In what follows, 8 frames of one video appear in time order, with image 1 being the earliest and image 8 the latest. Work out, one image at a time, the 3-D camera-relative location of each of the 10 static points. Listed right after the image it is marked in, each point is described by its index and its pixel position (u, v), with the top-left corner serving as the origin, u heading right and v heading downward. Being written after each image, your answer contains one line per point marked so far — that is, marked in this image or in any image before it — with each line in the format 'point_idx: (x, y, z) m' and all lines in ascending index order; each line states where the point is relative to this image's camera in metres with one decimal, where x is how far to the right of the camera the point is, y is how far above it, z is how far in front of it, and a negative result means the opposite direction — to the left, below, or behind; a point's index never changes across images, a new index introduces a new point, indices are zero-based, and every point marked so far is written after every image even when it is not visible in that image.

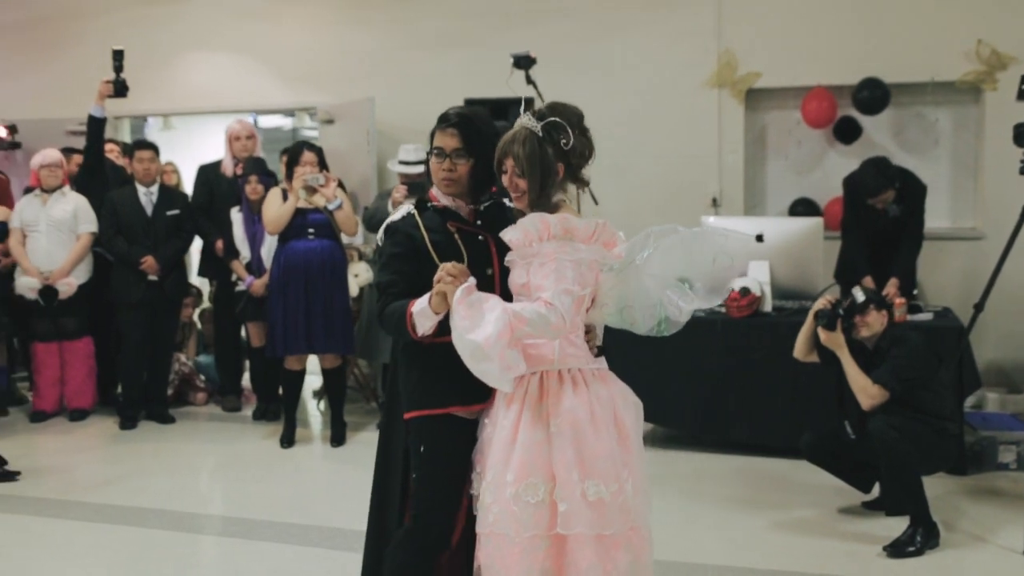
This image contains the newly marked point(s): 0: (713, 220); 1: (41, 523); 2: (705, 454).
0: (+0.9, +0.3, +4.7) m
1: (-1.7, -0.8, +3.9) m
2: (+0.8, -0.7, +4.6) m
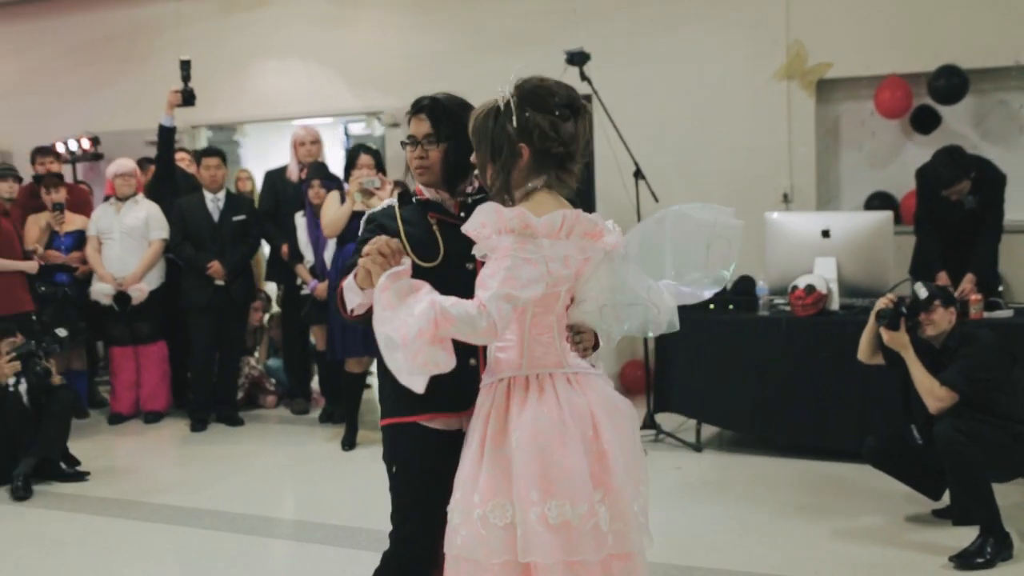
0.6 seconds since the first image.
0: (+1.1, +0.3, +4.5) m
1: (-1.5, -0.9, +4.0) m
2: (+1.1, -0.7, +4.5) m
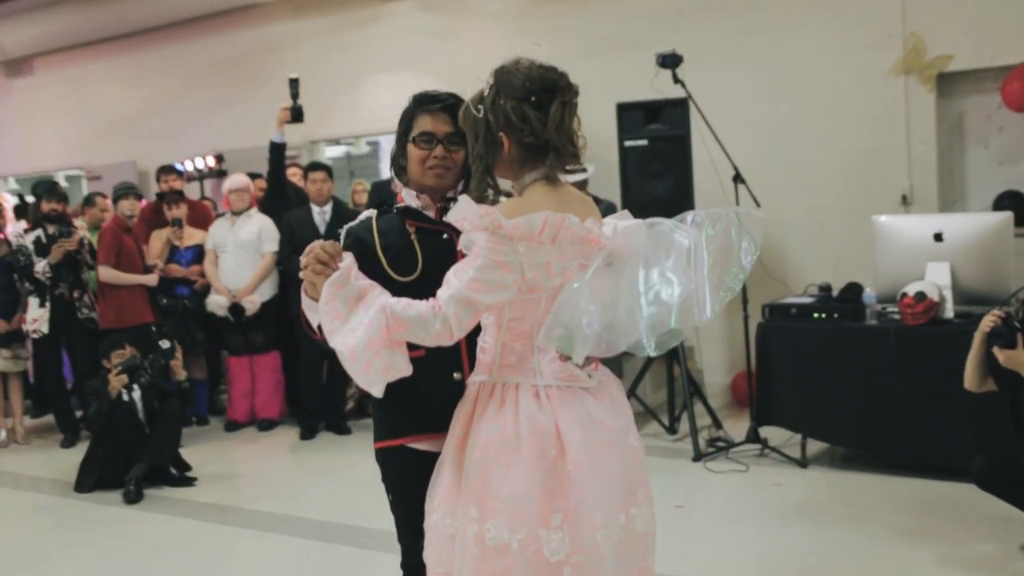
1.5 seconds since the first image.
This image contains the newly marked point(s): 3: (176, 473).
0: (+1.5, +0.3, +4.2) m
1: (-1.2, -0.9, +4.1) m
2: (+1.5, -0.8, +4.2) m
3: (-1.5, -0.8, +4.6) m
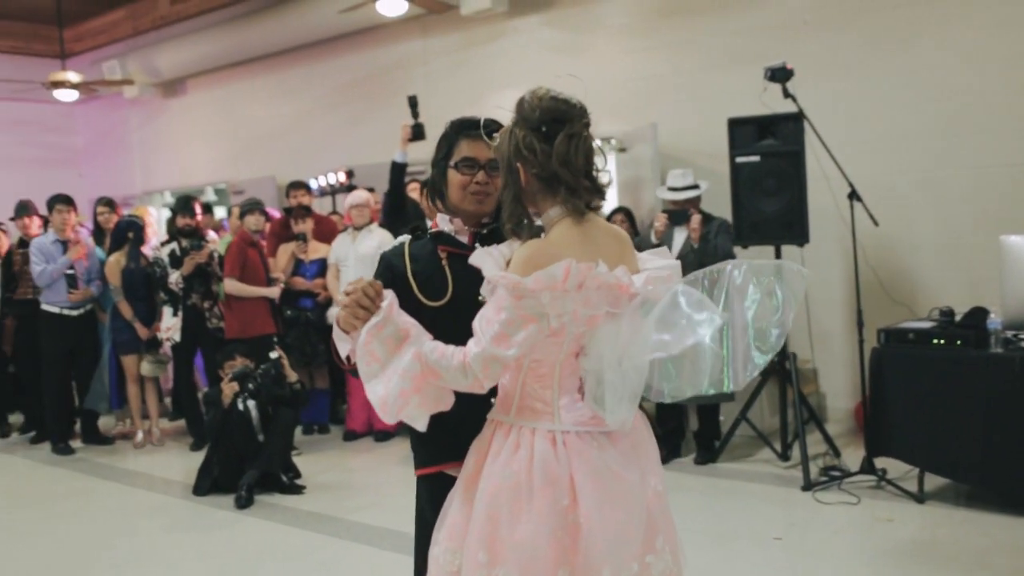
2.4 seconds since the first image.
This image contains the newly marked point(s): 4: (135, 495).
0: (+1.9, +0.2, +3.9) m
1: (-0.8, -1.0, +4.2) m
2: (+1.8, -0.8, +3.9) m
3: (-1.0, -0.9, +4.7) m
4: (-1.7, -0.9, +4.9) m
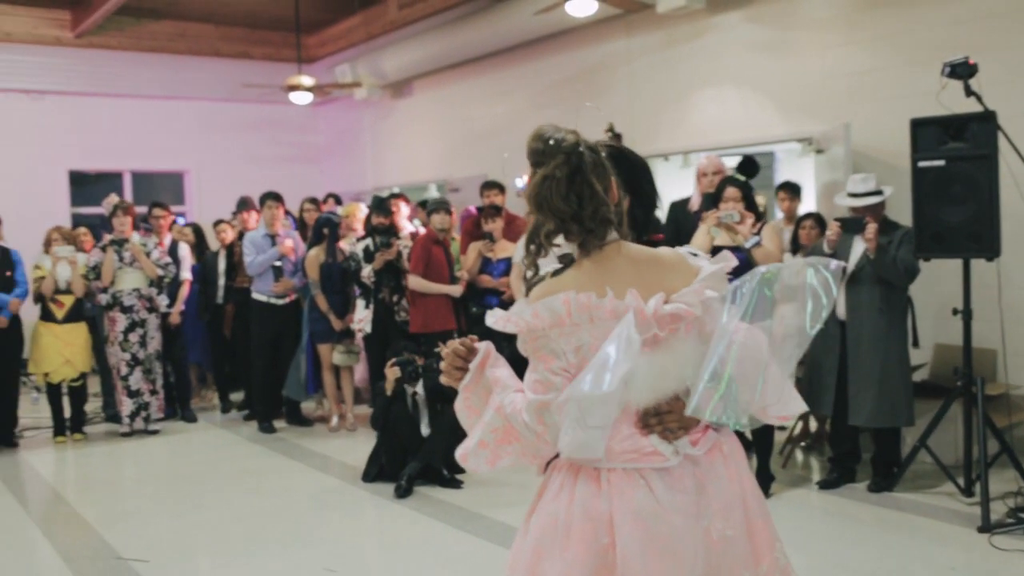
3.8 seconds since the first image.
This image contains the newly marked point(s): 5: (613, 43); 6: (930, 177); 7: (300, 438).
0: (+2.3, +0.1, +3.4) m
1: (-0.3, -1.0, +4.3) m
2: (+2.2, -0.9, +3.3) m
3: (-0.3, -0.9, +4.9) m
4: (-1.0, -0.9, +5.2) m
5: (+0.6, +1.6, +6.8) m
6: (+1.6, +0.4, +4.1) m
7: (-1.2, -0.8, +6.0) m
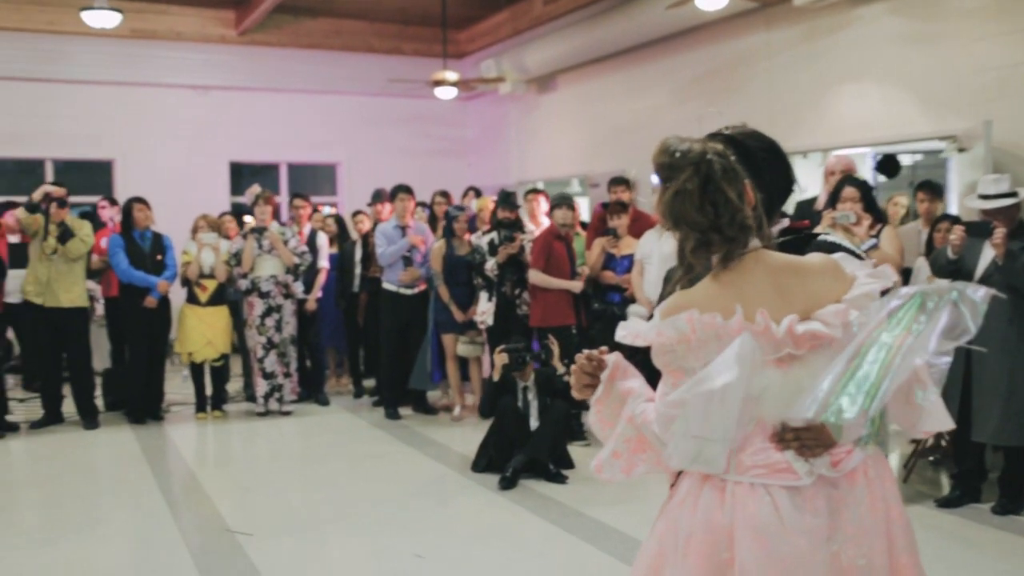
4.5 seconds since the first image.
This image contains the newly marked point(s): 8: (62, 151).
0: (+2.6, 0.0, +3.0) m
1: (+0.1, -1.0, +4.3) m
2: (+2.4, -1.0, +3.0) m
3: (+0.2, -0.8, +4.9) m
4: (-0.4, -0.9, +5.3) m
5: (+1.5, +1.6, +6.6) m
6: (+2.0, +0.4, +3.8) m
7: (-0.5, -0.8, +6.1) m
8: (-3.7, +1.1, +8.6) m
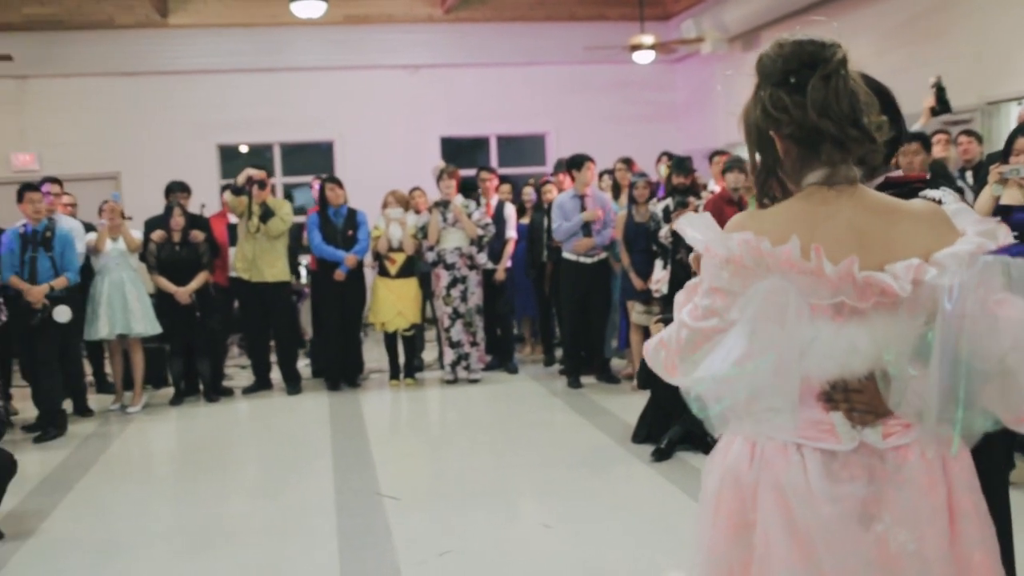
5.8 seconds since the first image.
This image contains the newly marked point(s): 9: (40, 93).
0: (+2.7, +0.1, +2.3) m
1: (+0.7, -0.8, +4.2) m
2: (+2.6, -0.9, +2.3) m
3: (+0.9, -0.7, +4.7) m
4: (+0.4, -0.7, +5.3) m
5: (+2.6, +1.8, +6.1) m
6: (+2.3, +0.5, +3.2) m
7: (+0.5, -0.6, +6.1) m
8: (-2.0, +1.3, +9.2) m
9: (-3.9, +1.6, +8.8) m
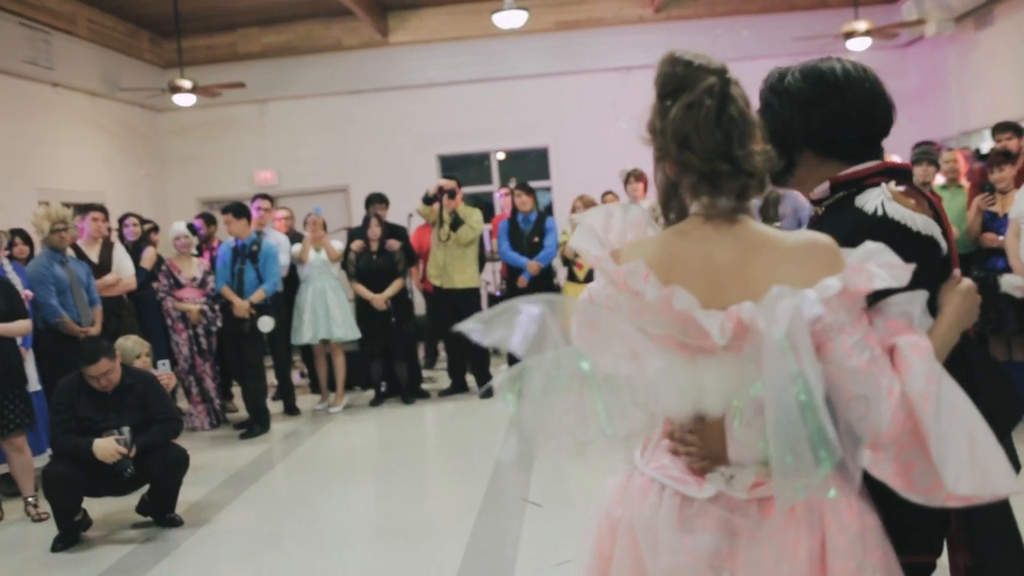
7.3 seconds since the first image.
0: (+2.7, +0.1, +1.6) m
1: (+1.2, -0.8, +4.0) m
2: (+2.6, -0.9, +1.6) m
3: (+1.6, -0.7, +4.4) m
4: (+1.2, -0.7, +5.1) m
5: (+3.5, +1.8, +5.2) m
6: (+2.6, +0.5, +2.6) m
7: (+1.5, -0.6, +5.8) m
8: (-0.1, +1.3, +9.4) m
9: (-2.1, +1.6, +9.6) m
